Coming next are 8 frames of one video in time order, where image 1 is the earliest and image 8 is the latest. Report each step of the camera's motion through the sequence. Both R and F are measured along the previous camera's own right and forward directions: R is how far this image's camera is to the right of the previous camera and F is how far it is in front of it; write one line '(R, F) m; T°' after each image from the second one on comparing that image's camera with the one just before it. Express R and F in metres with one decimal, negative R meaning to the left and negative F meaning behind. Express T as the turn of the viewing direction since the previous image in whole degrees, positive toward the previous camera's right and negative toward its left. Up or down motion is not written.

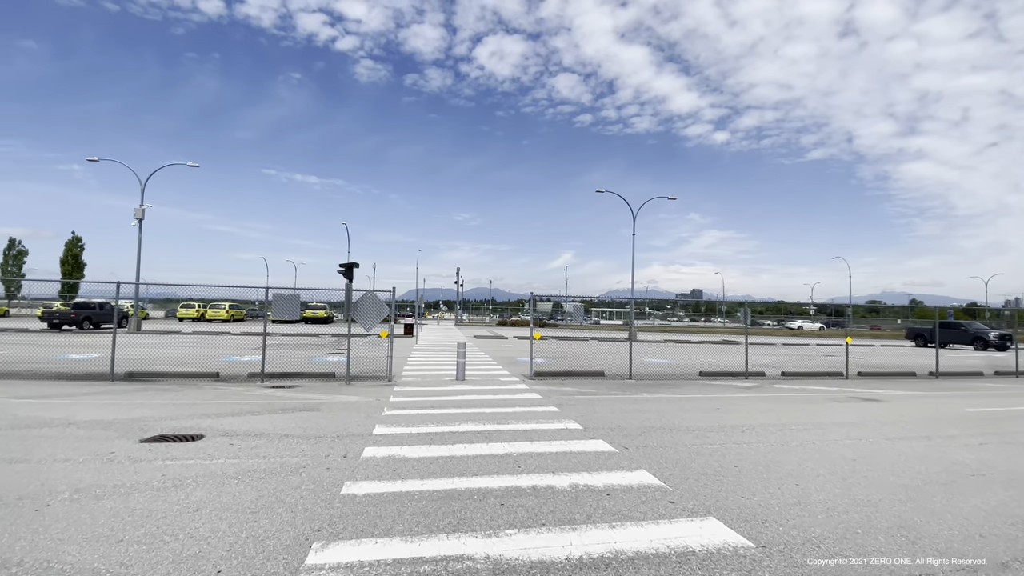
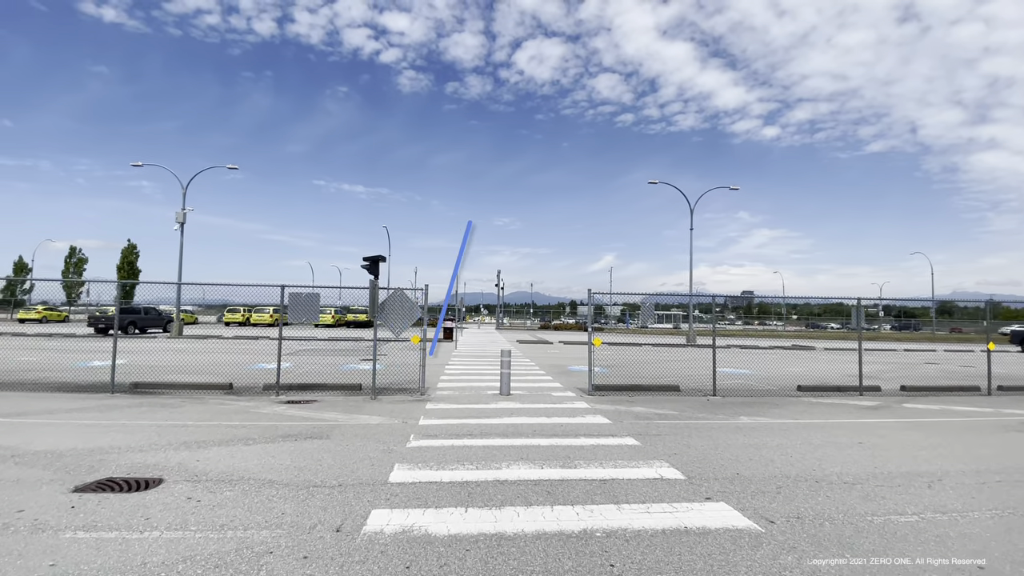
(-0.4, +2.4) m; -5°
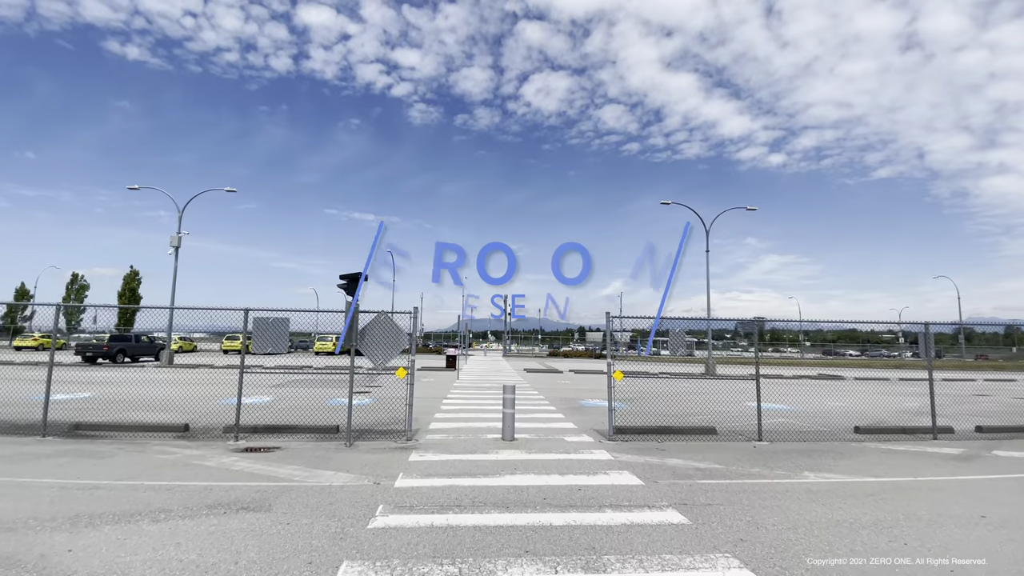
(+0.1, +1.8) m; -1°
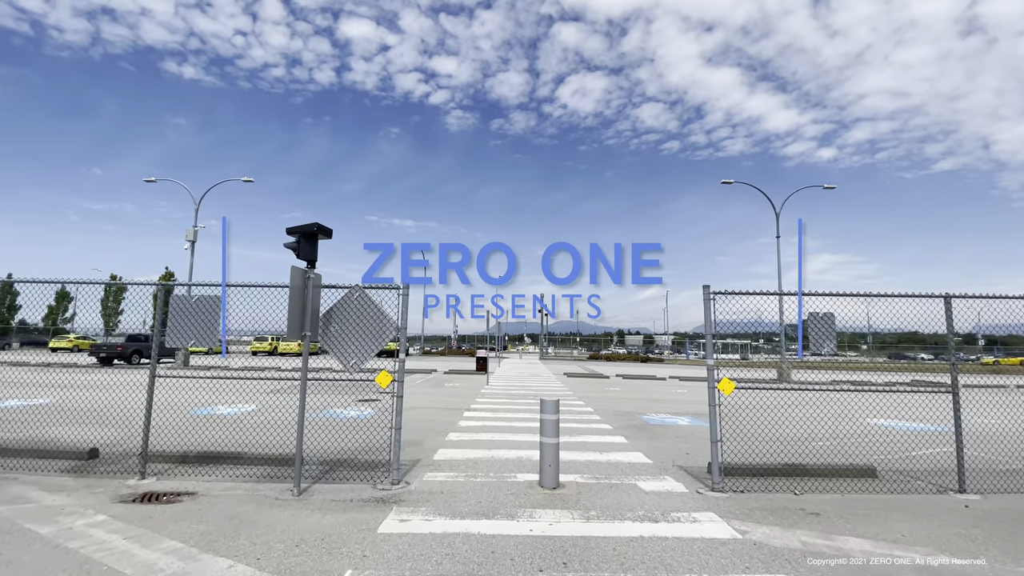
(-0.1, +3.6) m; -5°
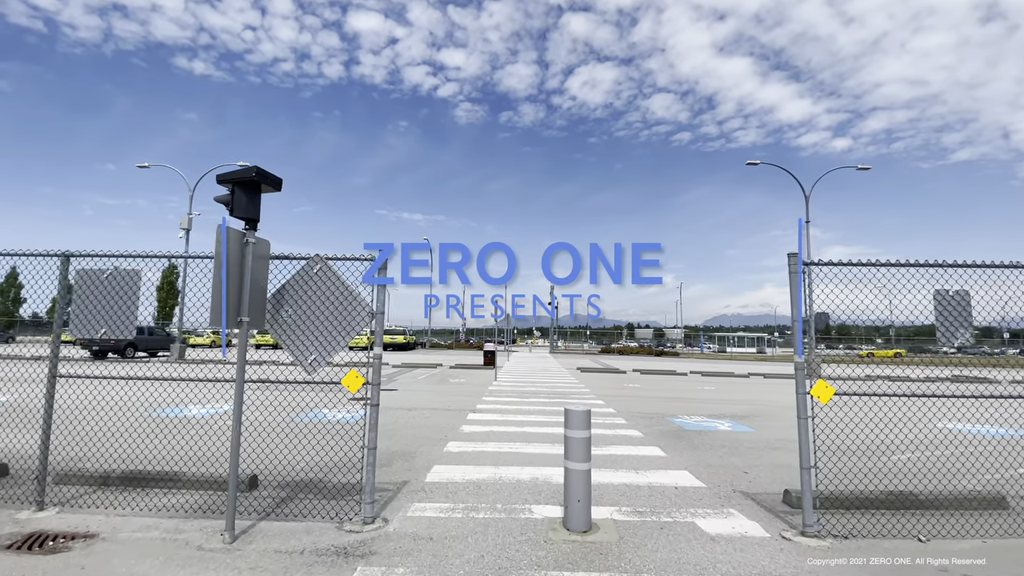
(0.0, +1.7) m; -1°
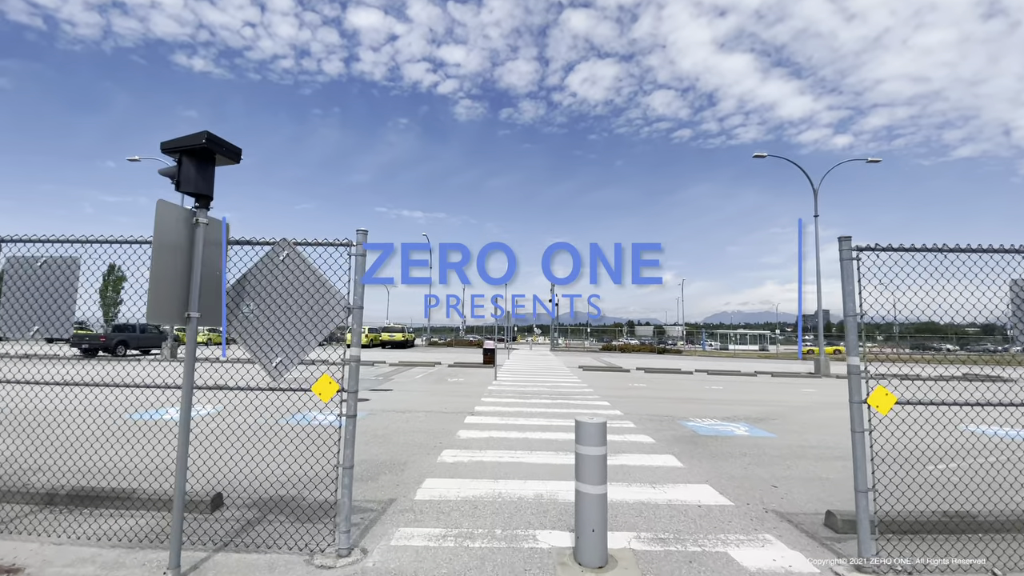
(0.0, +0.7) m; 0°
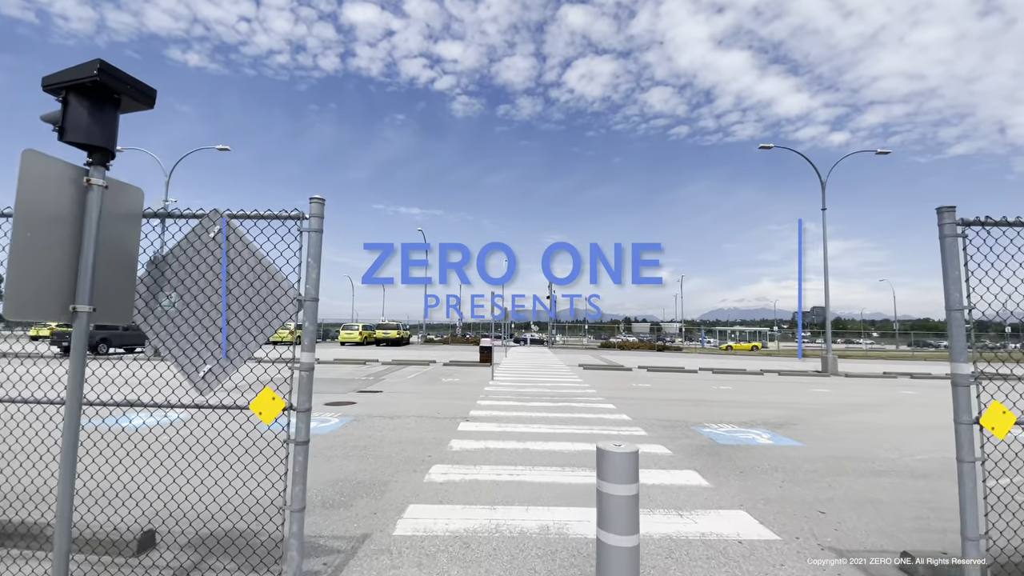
(0.0, +0.9) m; 0°
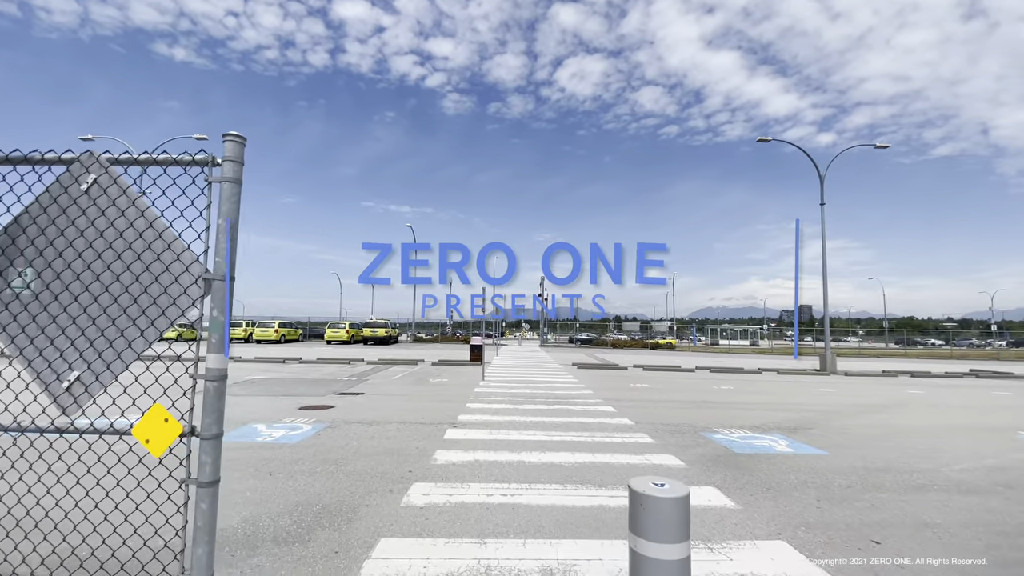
(0.0, +0.9) m; +1°
